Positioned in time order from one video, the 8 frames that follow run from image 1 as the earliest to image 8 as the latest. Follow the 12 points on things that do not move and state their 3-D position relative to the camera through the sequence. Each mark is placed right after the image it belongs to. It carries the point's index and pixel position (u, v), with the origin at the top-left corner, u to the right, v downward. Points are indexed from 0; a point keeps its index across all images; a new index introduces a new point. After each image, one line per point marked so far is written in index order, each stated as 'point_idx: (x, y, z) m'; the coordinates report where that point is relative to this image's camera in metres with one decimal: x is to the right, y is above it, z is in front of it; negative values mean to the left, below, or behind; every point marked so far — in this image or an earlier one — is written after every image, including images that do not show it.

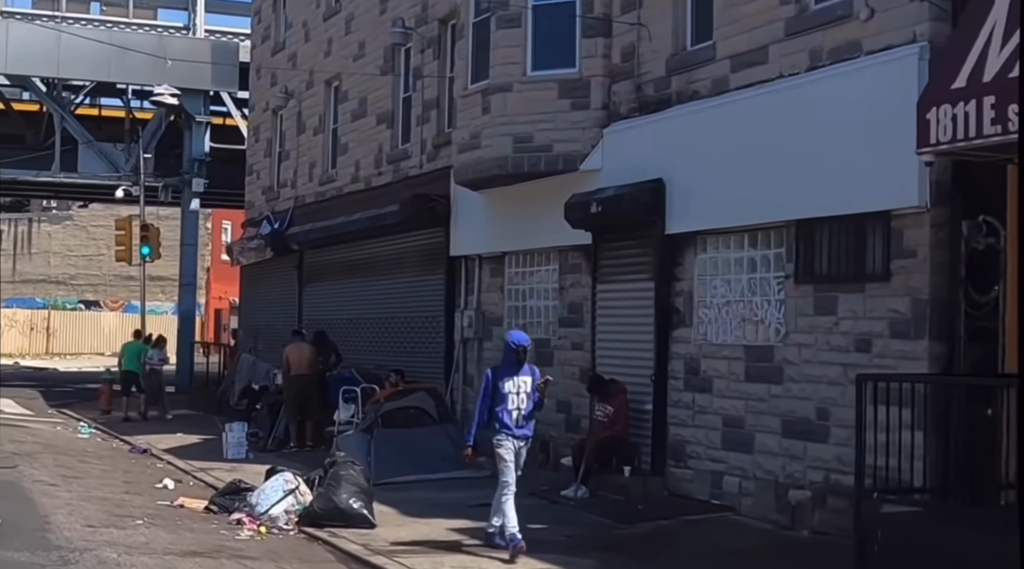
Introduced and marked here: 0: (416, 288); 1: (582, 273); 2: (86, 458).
0: (-1.4, -0.1, +19.3) m
1: (+0.8, +0.1, +15.4) m
2: (-5.5, -2.2, +16.8) m
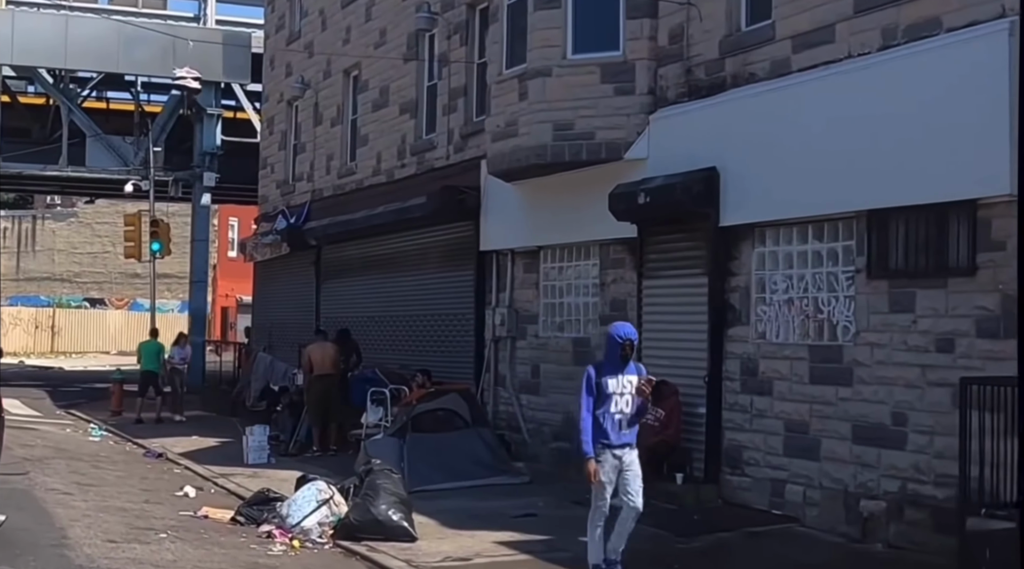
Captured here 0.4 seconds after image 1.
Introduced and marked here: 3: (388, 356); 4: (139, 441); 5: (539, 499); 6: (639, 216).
0: (-1.0, 0.0, +18.5) m
1: (+1.3, +0.2, +14.6) m
2: (-5.1, -2.2, +16.0) m
3: (-1.8, -1.1, +19.8) m
4: (-5.5, -2.3, +19.1) m
5: (+0.3, -2.2, +13.3) m
6: (+1.3, +0.7, +13.7) m
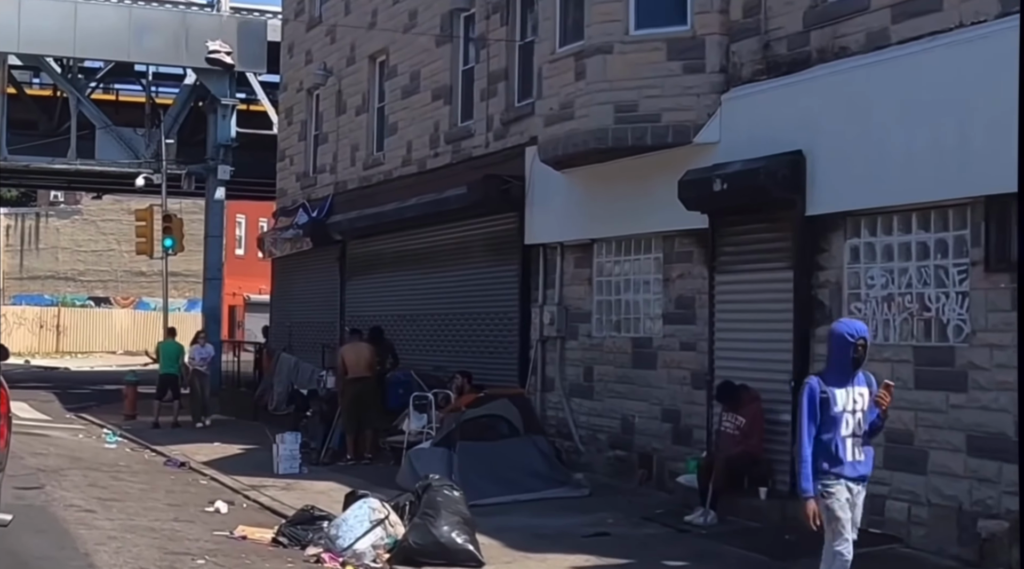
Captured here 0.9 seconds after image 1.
0: (-0.4, 0.0, +17.3) m
1: (+1.9, +0.2, +13.4) m
2: (-4.5, -2.2, +14.8) m
3: (-1.2, -1.1, +18.7) m
4: (-4.9, -2.2, +17.9) m
5: (+0.9, -2.1, +12.1) m
6: (+1.9, +0.8, +12.5) m
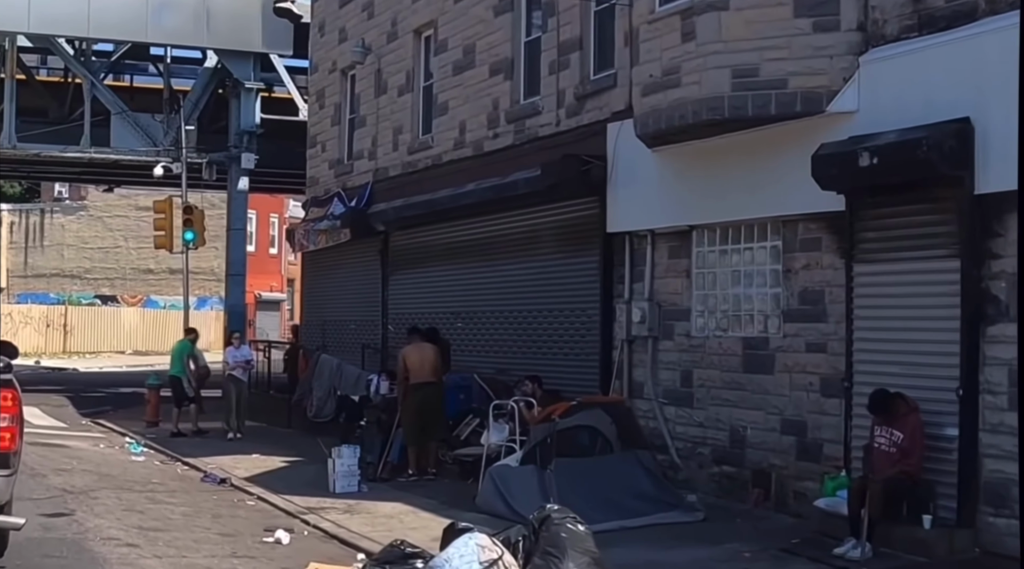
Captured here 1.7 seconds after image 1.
0: (+0.5, +0.1, +15.5) m
1: (+2.8, +0.3, +11.6) m
2: (-3.6, -2.1, +13.0) m
3: (-0.3, -1.0, +16.9) m
4: (-4.0, -2.2, +16.1) m
5: (+1.8, -2.1, +10.3) m
6: (+2.8, +0.8, +10.7) m
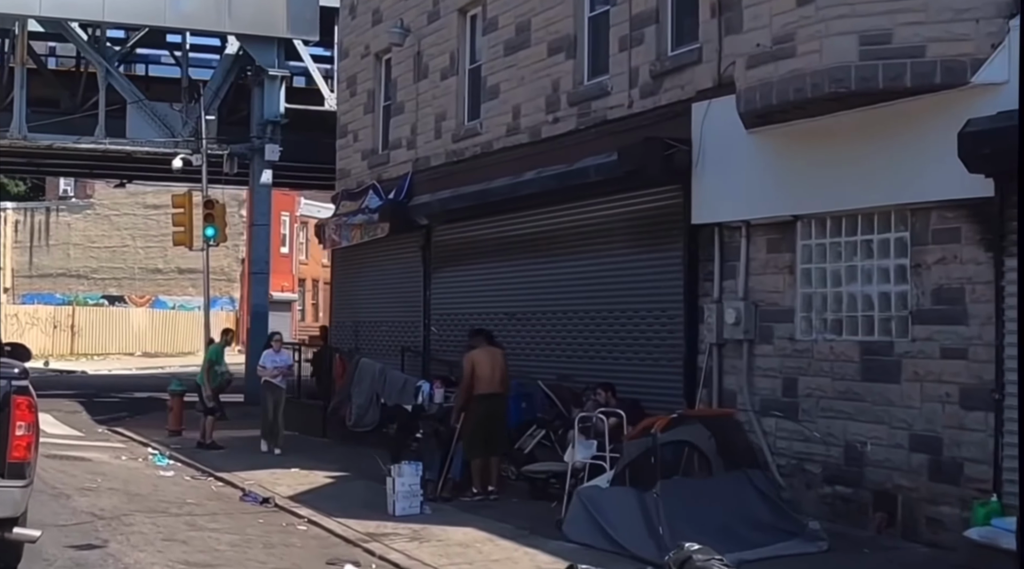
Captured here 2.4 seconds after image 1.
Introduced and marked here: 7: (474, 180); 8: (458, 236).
0: (+1.3, +0.1, +14.0) m
1: (+3.5, +0.3, +10.1) m
2: (-2.8, -2.1, +11.6) m
3: (+0.4, -1.0, +15.4) m
4: (-3.2, -2.1, +14.7) m
5: (+2.5, -2.0, +8.9) m
6: (+3.6, +0.9, +9.3) m
7: (-0.5, +1.4, +17.5) m
8: (-0.7, +0.7, +17.8) m
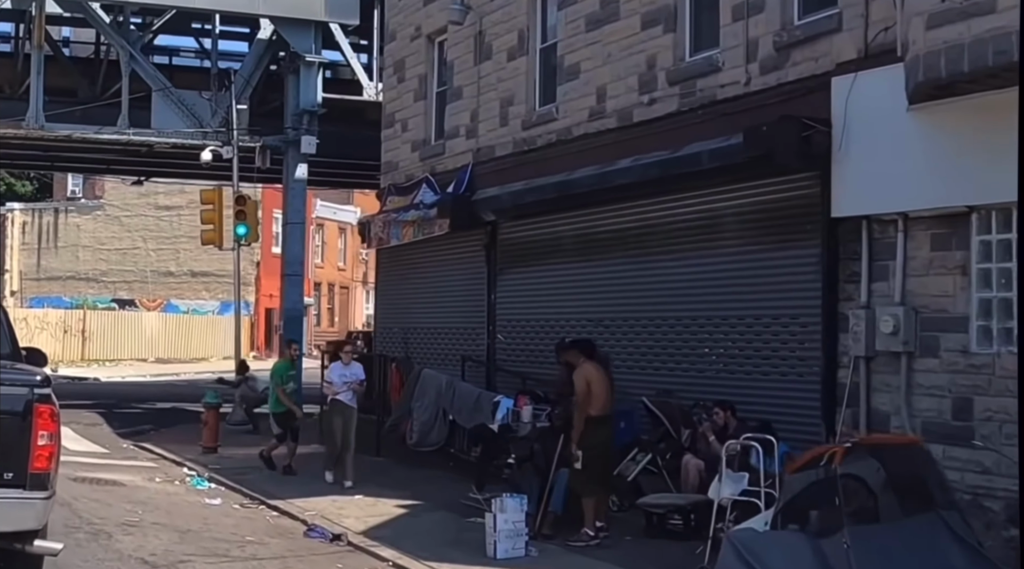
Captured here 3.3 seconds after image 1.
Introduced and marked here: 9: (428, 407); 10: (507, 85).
0: (+2.2, +0.1, +12.2) m
1: (+4.5, +0.3, +8.3) m
2: (-1.9, -2.1, +9.7) m
3: (+1.4, -1.0, +13.6) m
4: (-2.3, -2.1, +12.8) m
5: (+3.5, -2.1, +7.0) m
6: (+4.5, +0.9, +7.4) m
7: (+0.5, +1.4, +15.7) m
8: (+0.2, +0.6, +16.0) m
9: (-1.0, -1.4, +15.1) m
10: (-0.1, +2.6, +17.0) m
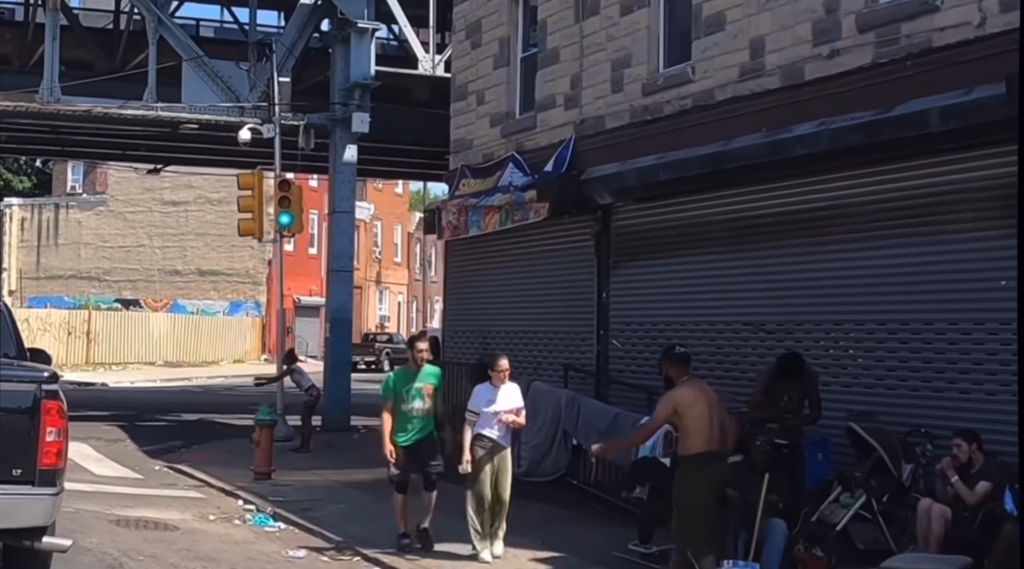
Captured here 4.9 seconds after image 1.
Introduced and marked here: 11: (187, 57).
0: (+3.5, +0.1, +9.5) m
1: (+5.8, +0.3, +5.7) m
2: (-0.6, -2.0, +7.0) m
3: (+2.6, -0.9, +10.9) m
4: (-1.0, -2.1, +10.1) m
5: (+4.8, -2.0, +4.3) m
6: (+5.8, +0.9, +4.8) m
7: (+1.7, +1.4, +13.0) m
8: (+1.5, +0.7, +13.3) m
9: (+0.3, -1.4, +12.4) m
10: (+1.2, +2.6, +14.4) m
11: (-5.0, +3.5, +20.1) m
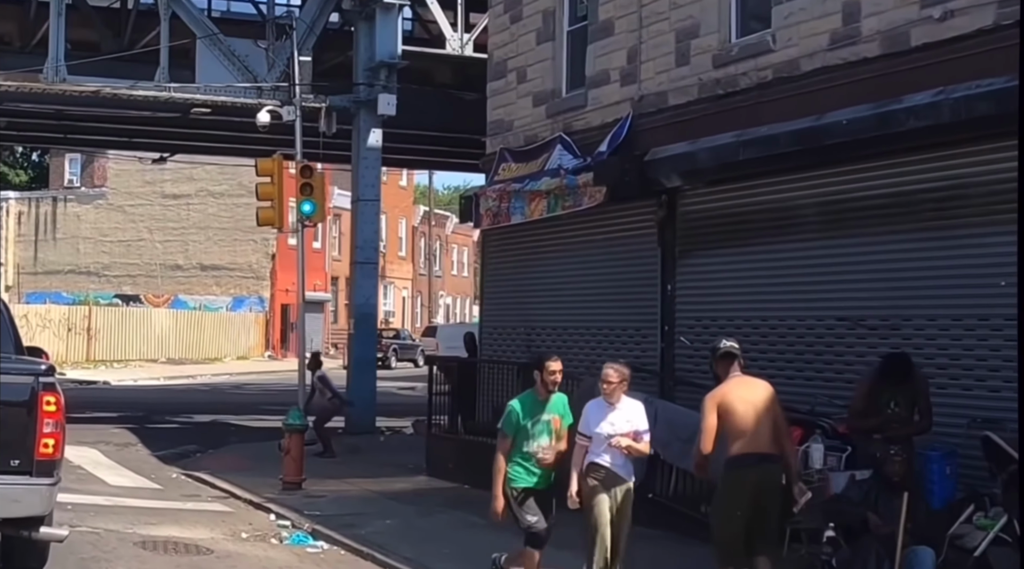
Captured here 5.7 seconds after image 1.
0: (+4.1, +0.2, +8.3) m
1: (+6.3, +0.4, +4.4) m
2: (0.0, -2.0, +5.8) m
3: (+3.2, -0.9, +9.6) m
4: (-0.4, -2.0, +8.9) m
5: (+5.4, -2.0, +3.1) m
6: (+6.4, +0.9, +3.5) m
7: (+2.3, +1.5, +11.7) m
8: (+2.0, +0.7, +12.0) m
9: (+0.9, -1.3, +11.2) m
10: (+1.8, +2.7, +13.1) m
11: (-4.5, +3.6, +18.8) m
